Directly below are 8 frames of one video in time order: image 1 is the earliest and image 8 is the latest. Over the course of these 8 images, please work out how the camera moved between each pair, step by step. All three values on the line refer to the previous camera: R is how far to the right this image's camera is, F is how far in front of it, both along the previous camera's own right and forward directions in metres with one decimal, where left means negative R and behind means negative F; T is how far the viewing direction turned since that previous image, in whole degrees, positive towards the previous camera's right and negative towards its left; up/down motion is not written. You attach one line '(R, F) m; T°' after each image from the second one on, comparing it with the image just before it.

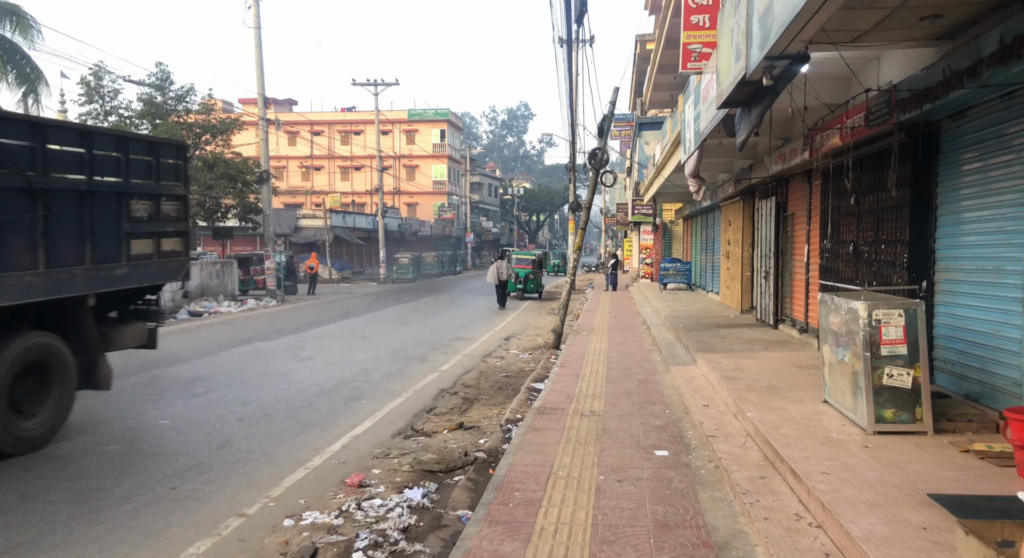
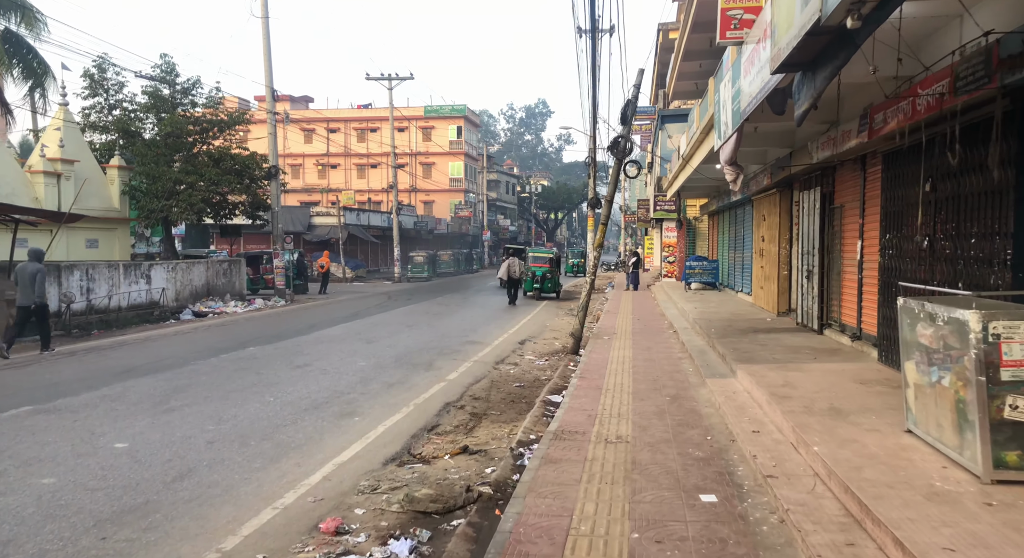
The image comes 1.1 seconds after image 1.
(+0.1, +1.1) m; -1°
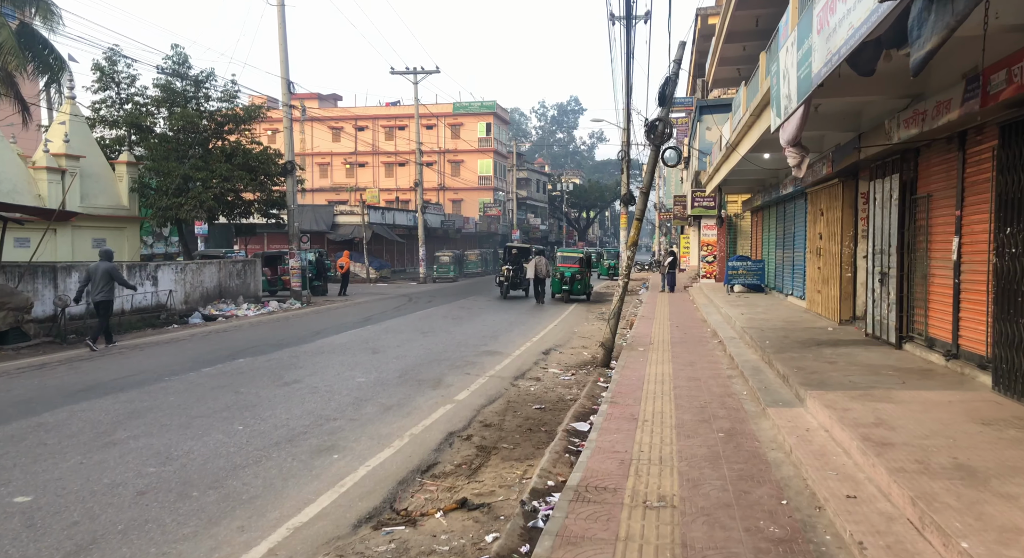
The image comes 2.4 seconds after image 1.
(+0.2, +1.5) m; -3°
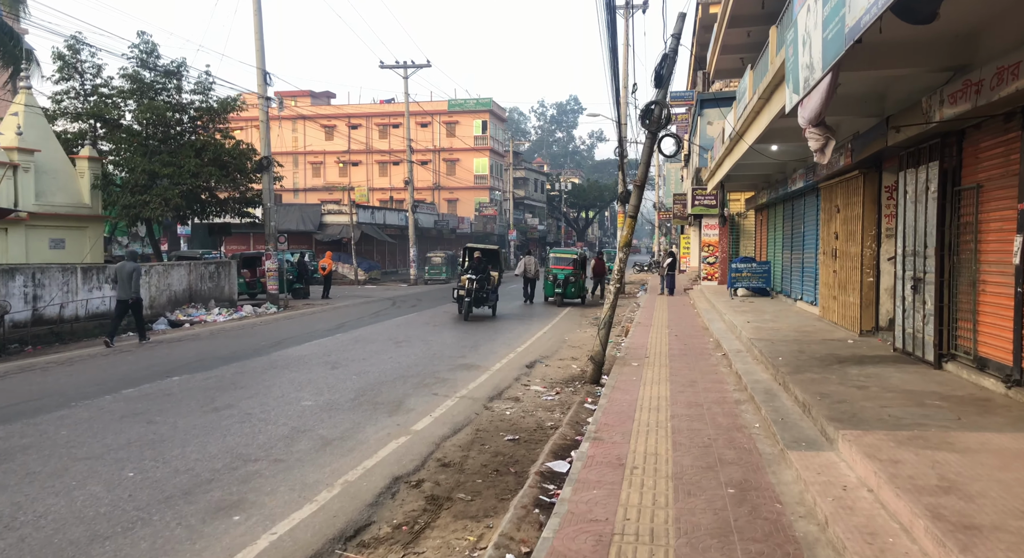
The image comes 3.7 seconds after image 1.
(+0.3, +1.4) m; 0°
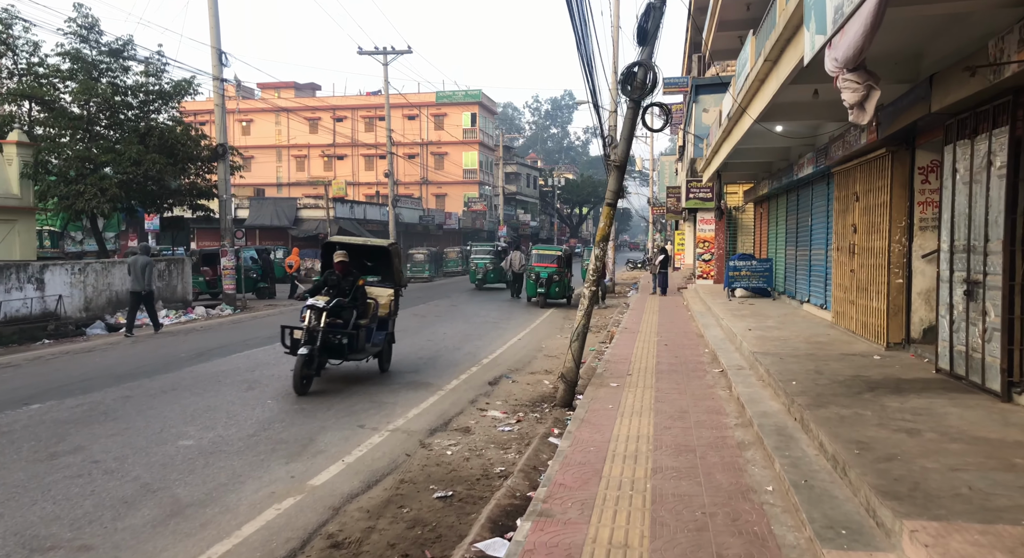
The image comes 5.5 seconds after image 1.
(+0.5, +1.9) m; 0°
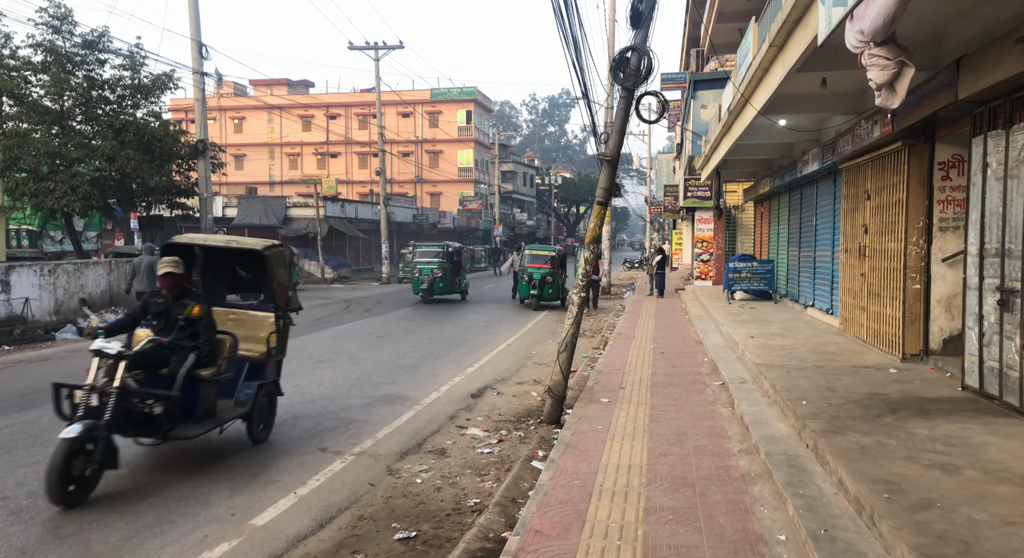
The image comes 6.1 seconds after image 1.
(+0.2, +0.7) m; 0°
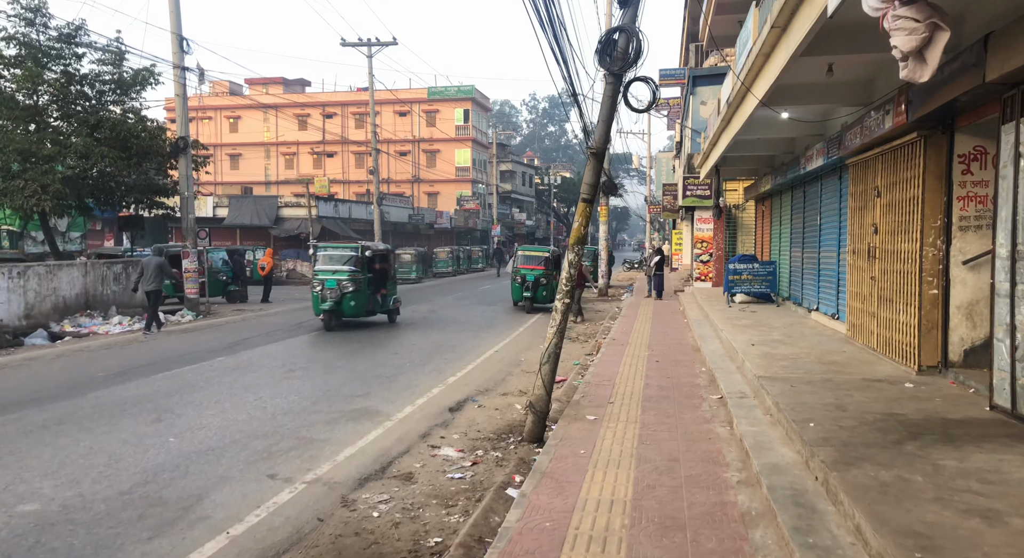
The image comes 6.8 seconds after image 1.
(+0.2, +0.7) m; 0°
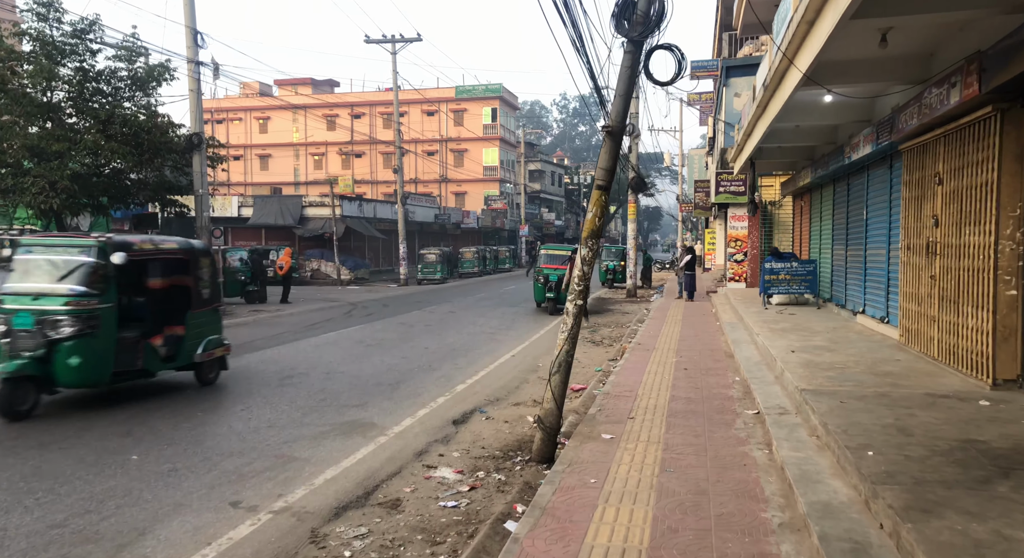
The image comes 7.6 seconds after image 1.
(+0.2, +0.9) m; -2°
